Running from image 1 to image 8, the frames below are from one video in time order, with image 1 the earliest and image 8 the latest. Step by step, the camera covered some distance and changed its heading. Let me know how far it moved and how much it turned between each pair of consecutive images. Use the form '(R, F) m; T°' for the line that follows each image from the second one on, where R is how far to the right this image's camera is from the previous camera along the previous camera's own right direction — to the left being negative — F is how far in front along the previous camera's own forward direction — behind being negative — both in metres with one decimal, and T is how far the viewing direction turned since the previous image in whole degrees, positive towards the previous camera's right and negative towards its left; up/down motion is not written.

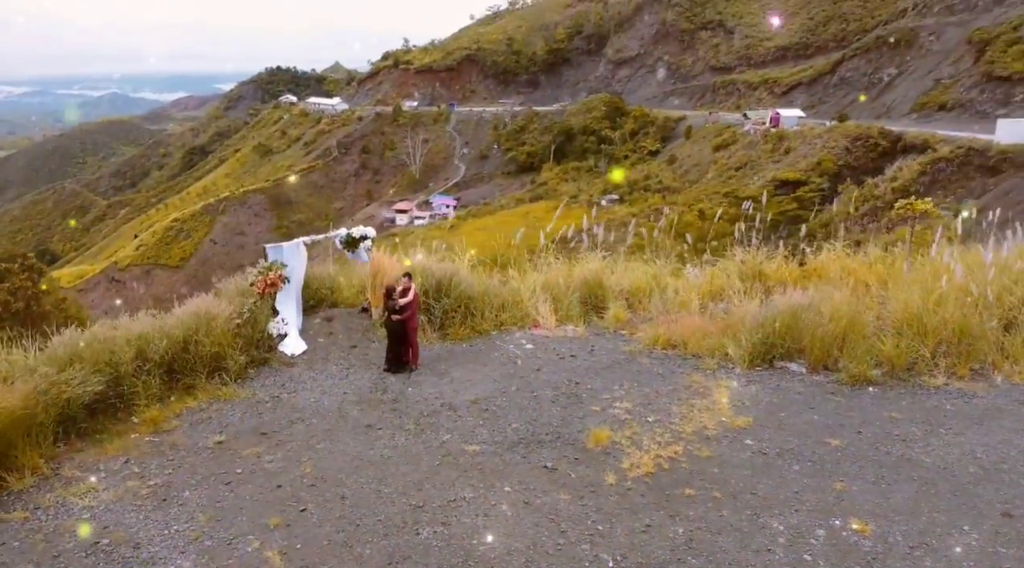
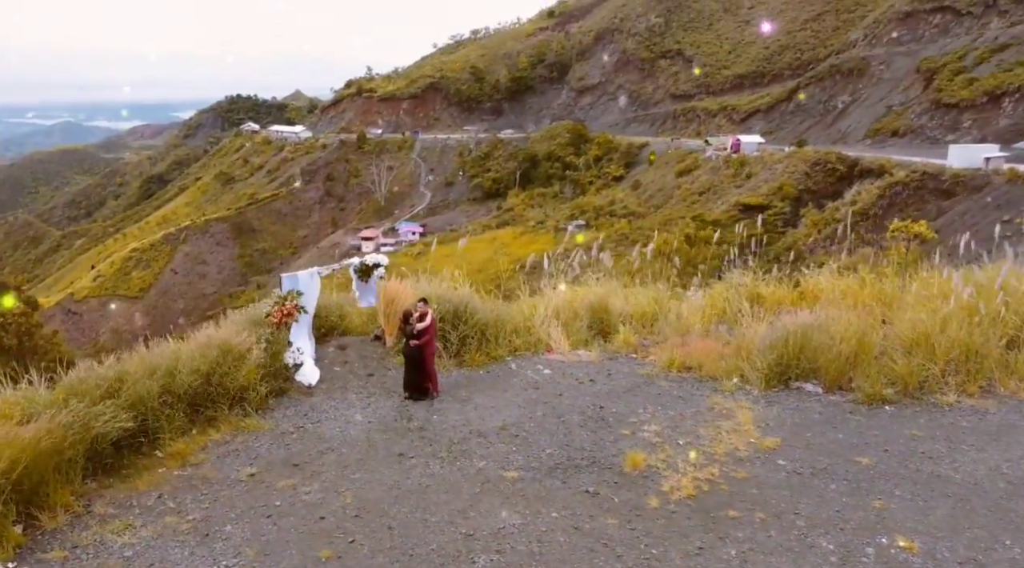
(-0.3, 0.0) m; +3°
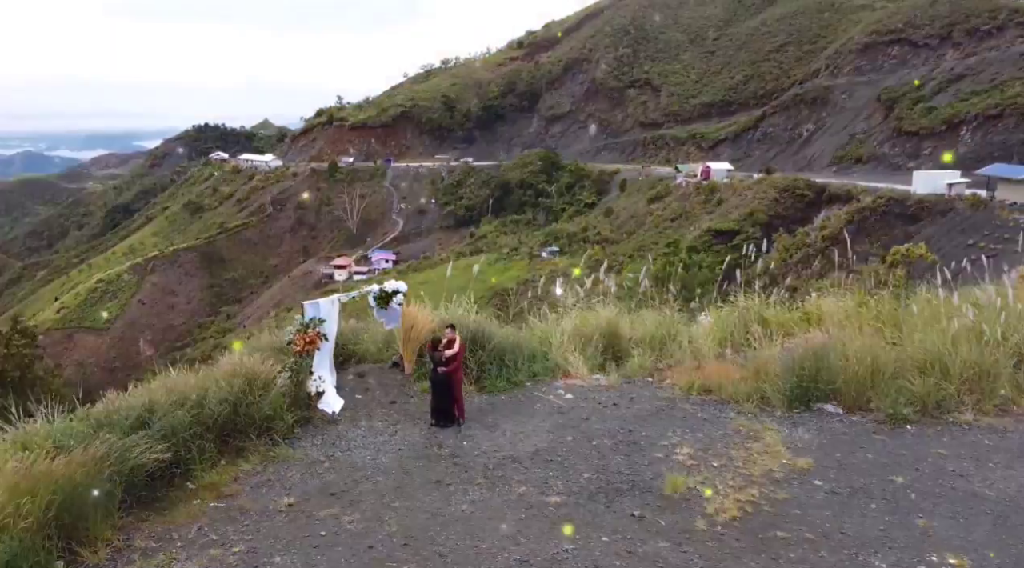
(-0.3, 0.0) m; +2°
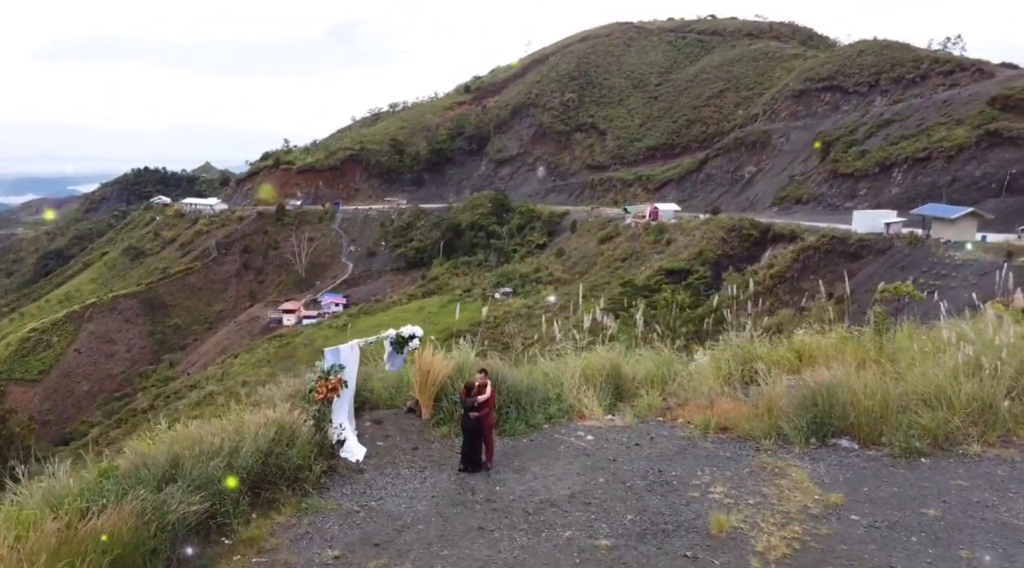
(-0.4, 0.0) m; +4°
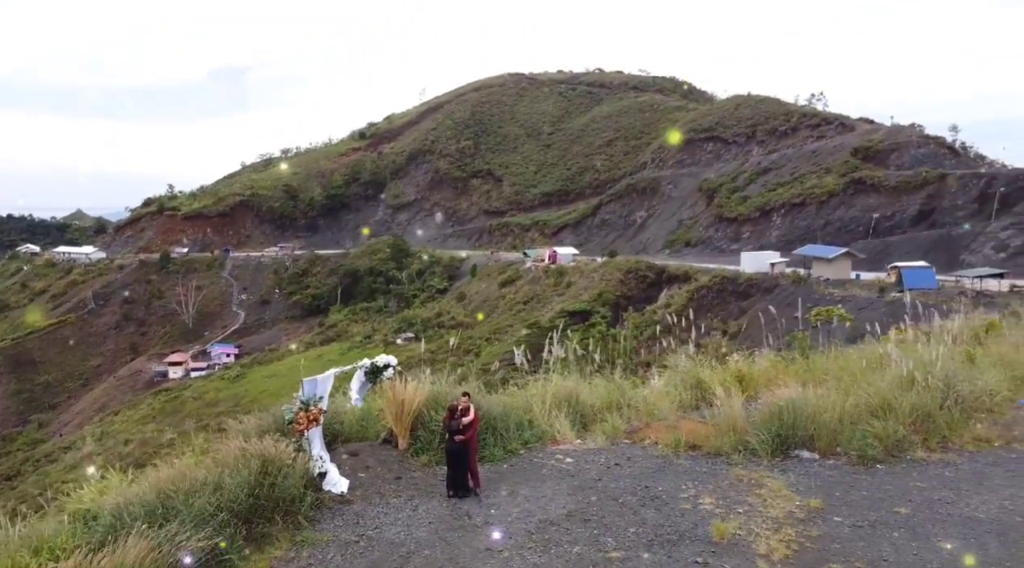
(-0.5, 0.0) m; +8°
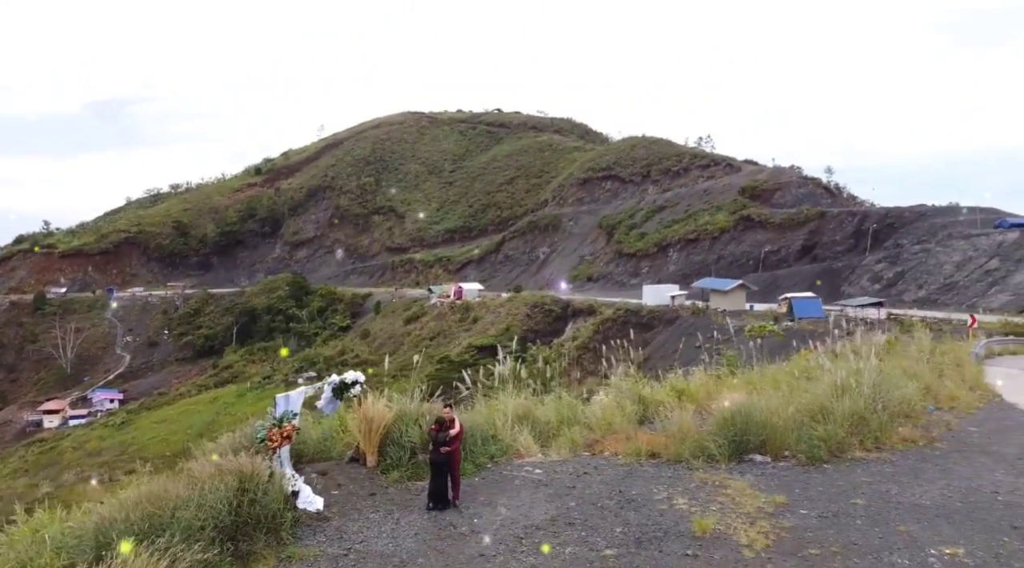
(-0.4, 0.0) m; +7°
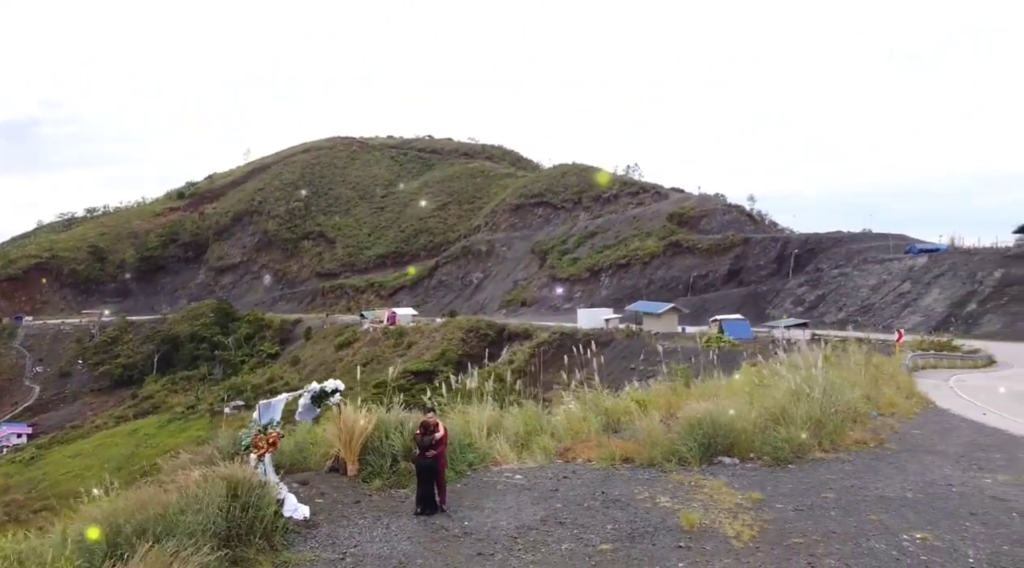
(-0.3, -0.1) m; +5°
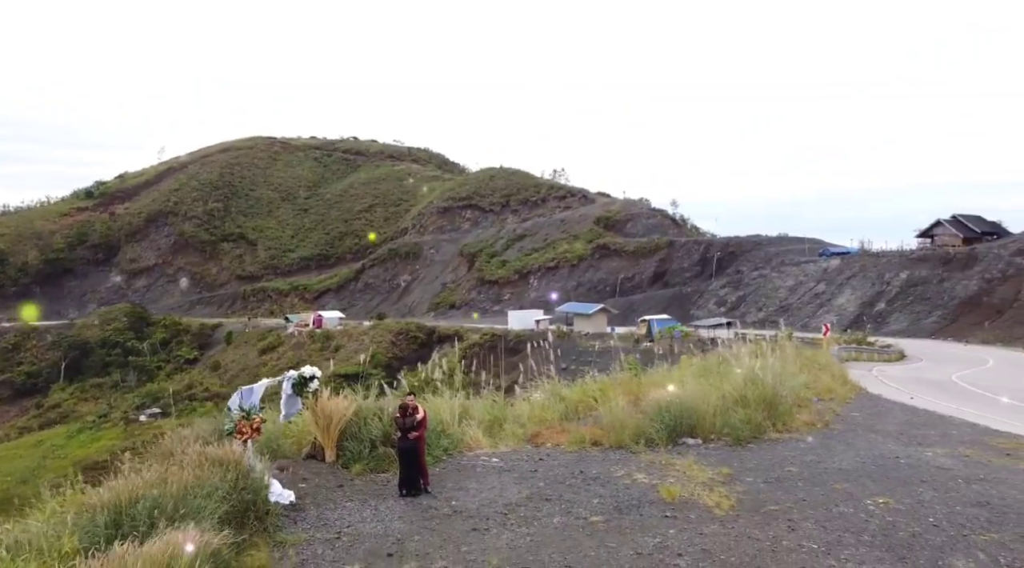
(-0.3, -0.1) m; +6°
